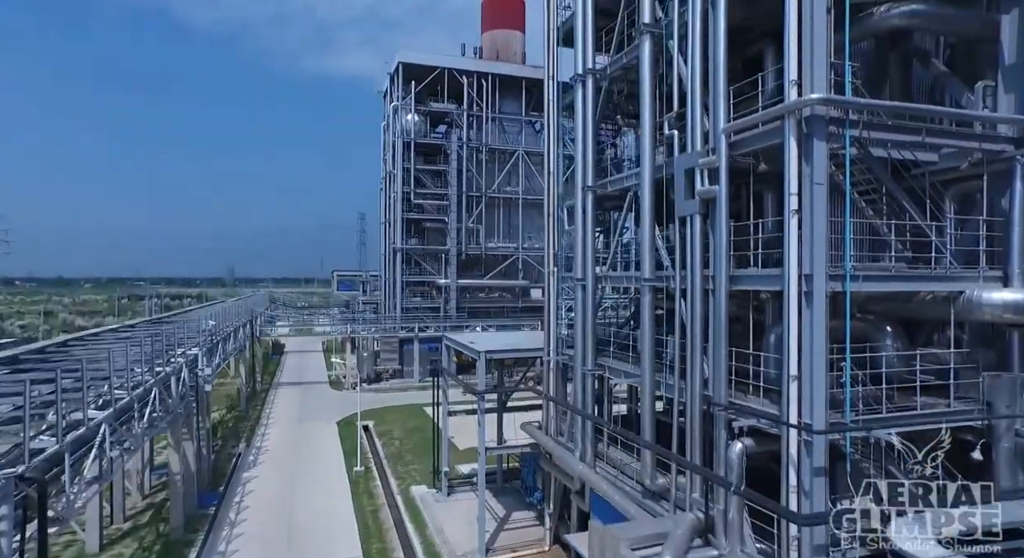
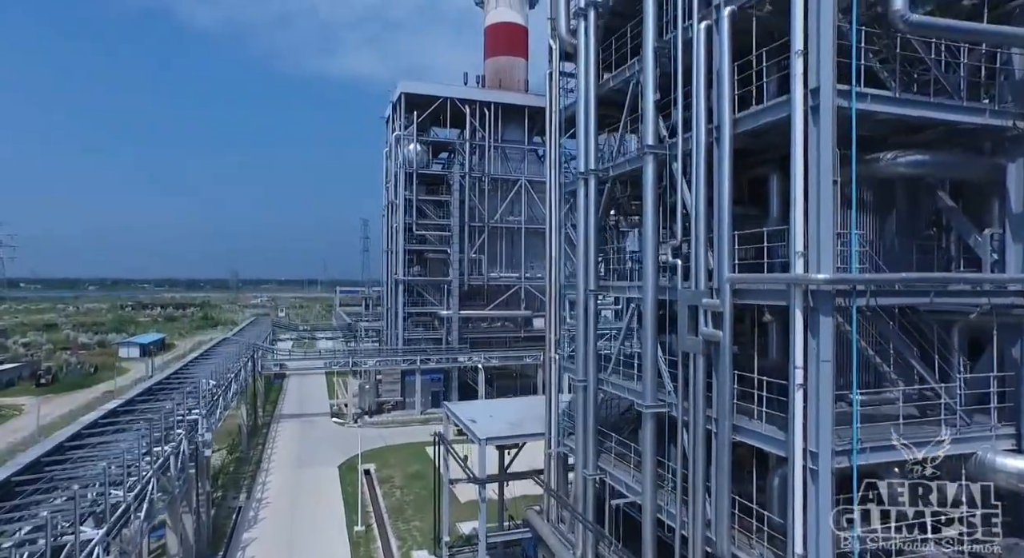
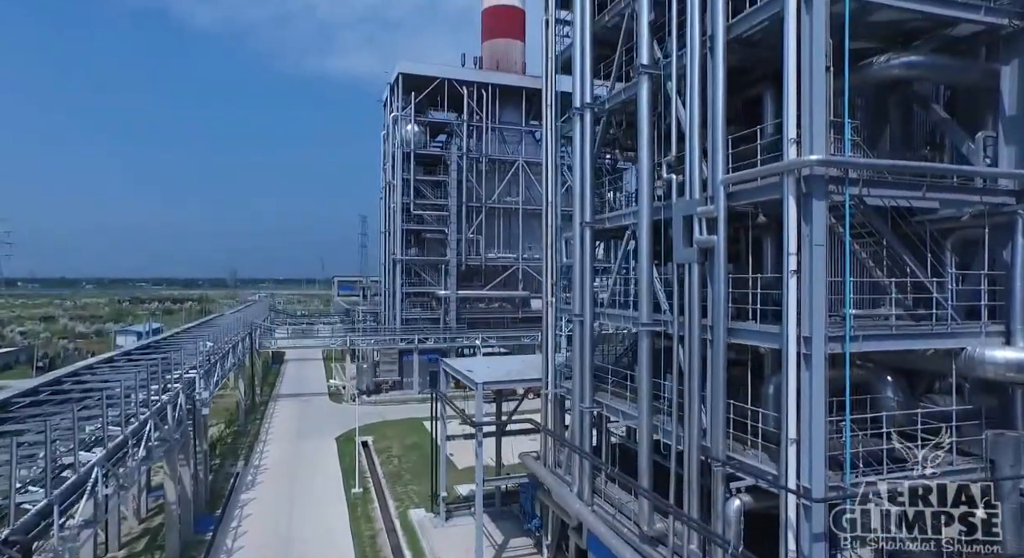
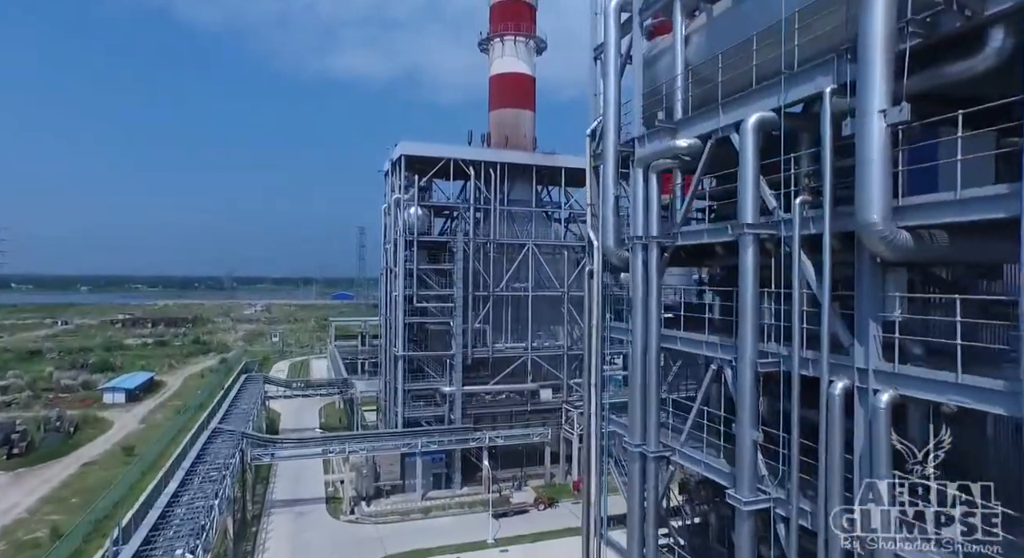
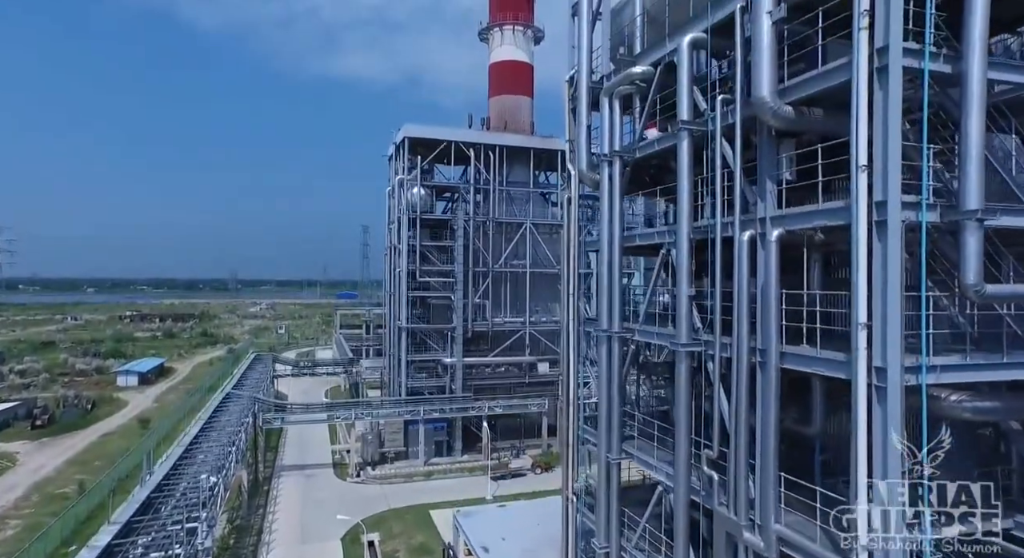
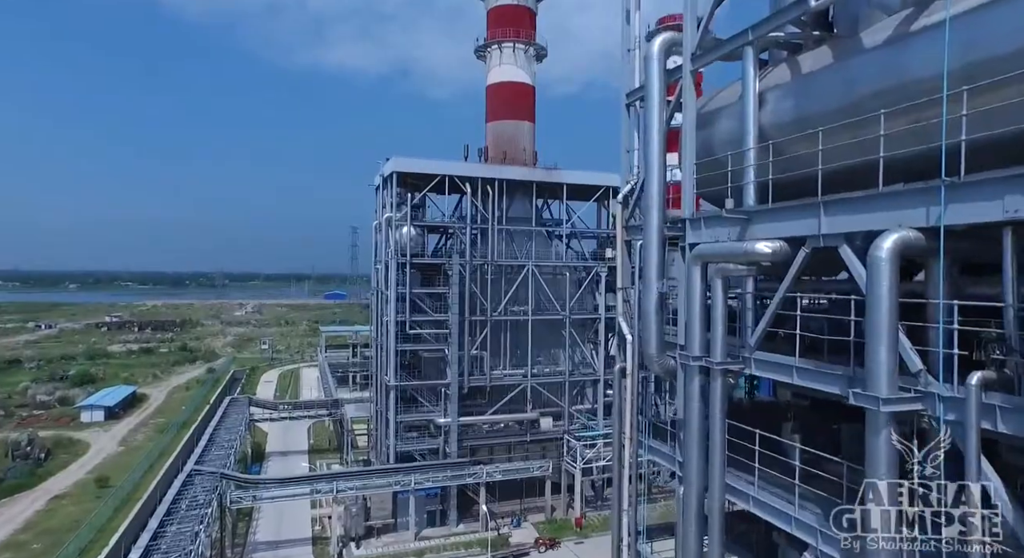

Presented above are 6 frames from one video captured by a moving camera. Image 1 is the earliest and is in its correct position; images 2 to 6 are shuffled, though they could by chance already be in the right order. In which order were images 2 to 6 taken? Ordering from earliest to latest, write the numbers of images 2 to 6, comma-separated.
3, 2, 5, 4, 6
